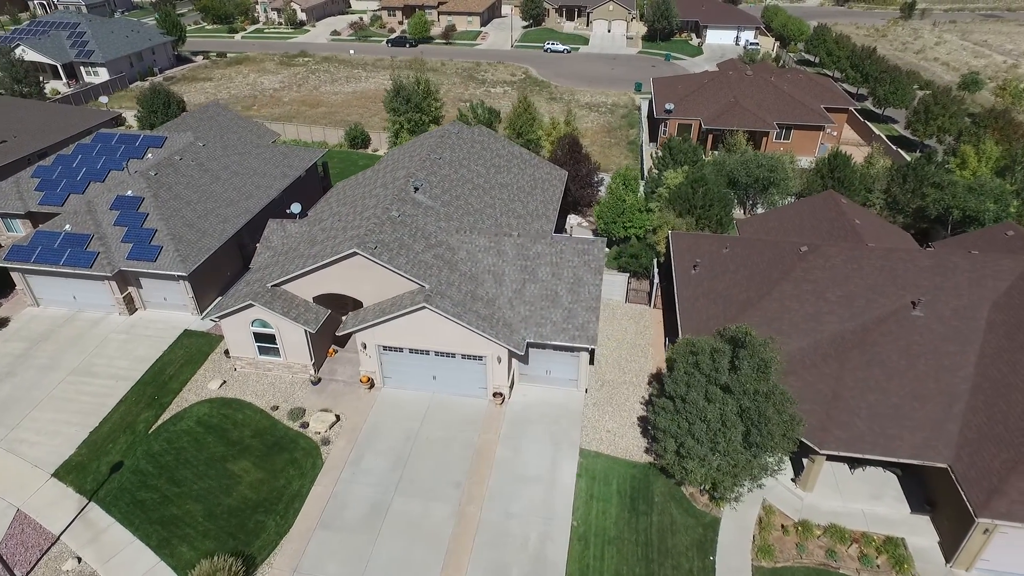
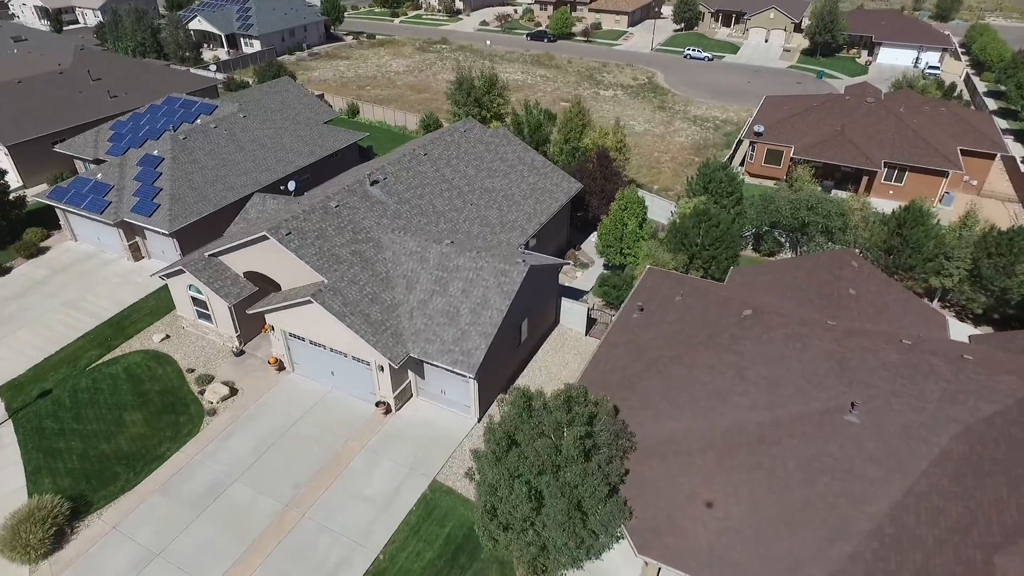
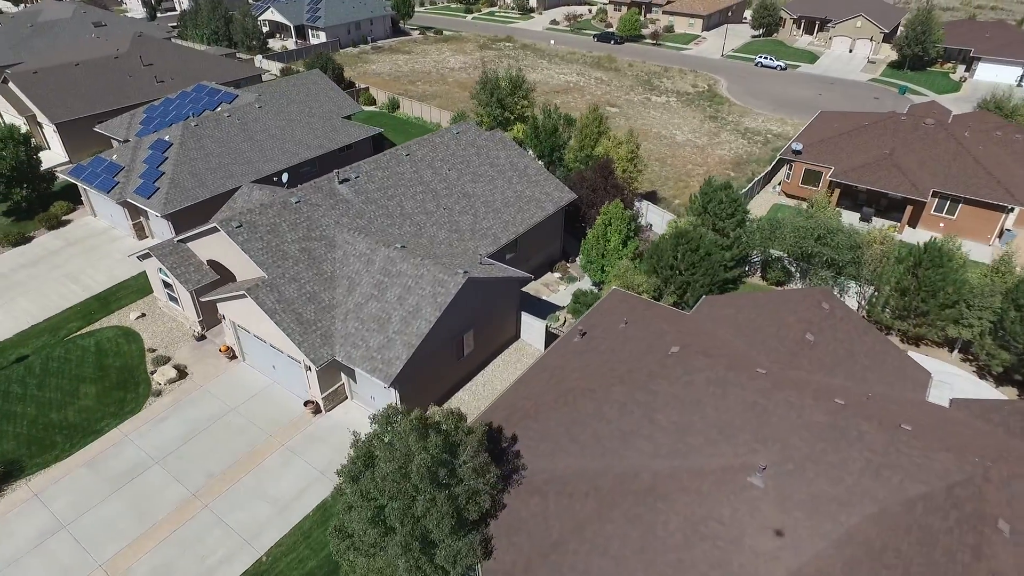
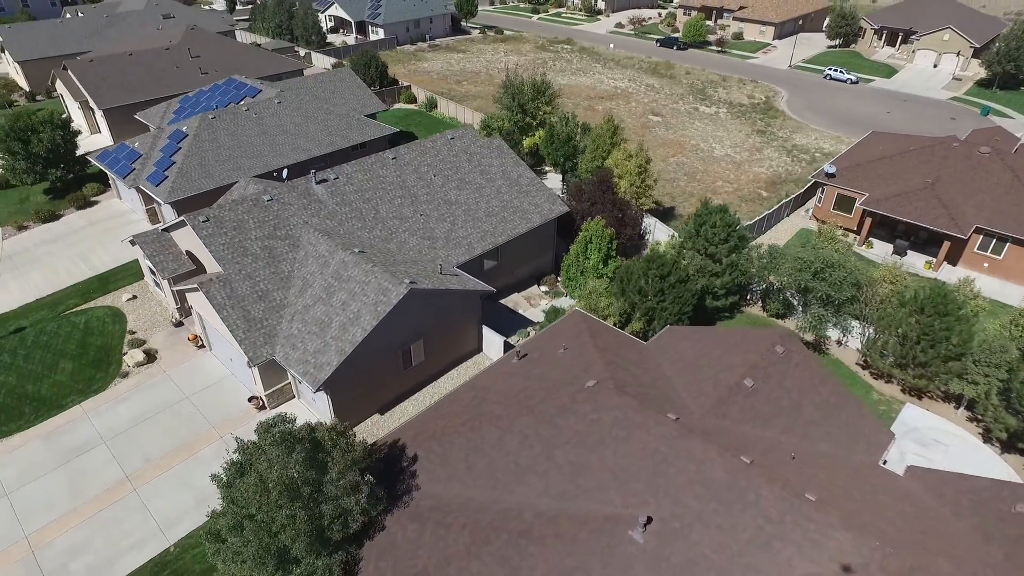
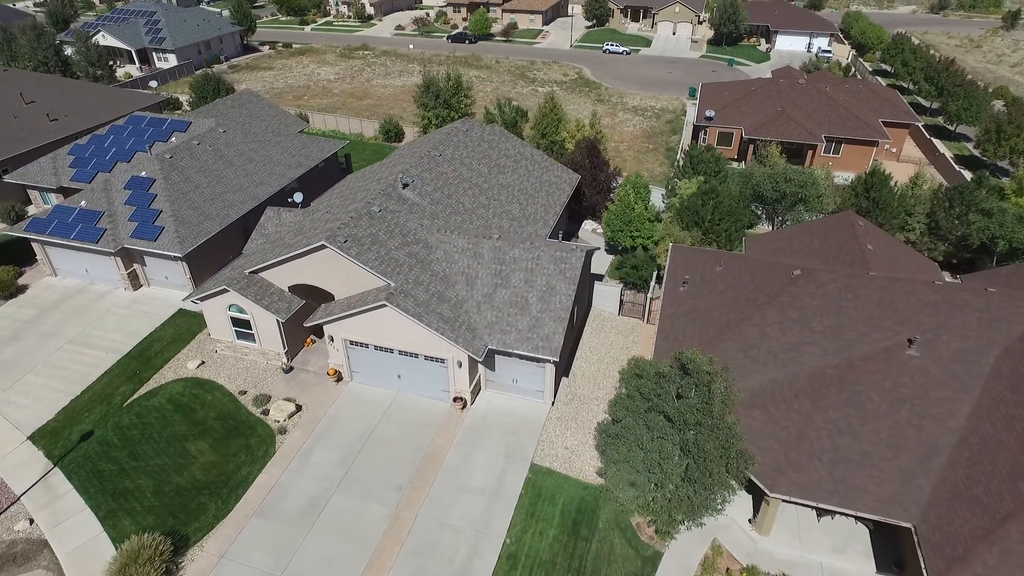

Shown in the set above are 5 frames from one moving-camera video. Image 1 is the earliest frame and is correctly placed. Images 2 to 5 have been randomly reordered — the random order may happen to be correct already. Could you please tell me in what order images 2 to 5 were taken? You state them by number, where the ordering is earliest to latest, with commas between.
5, 2, 3, 4
